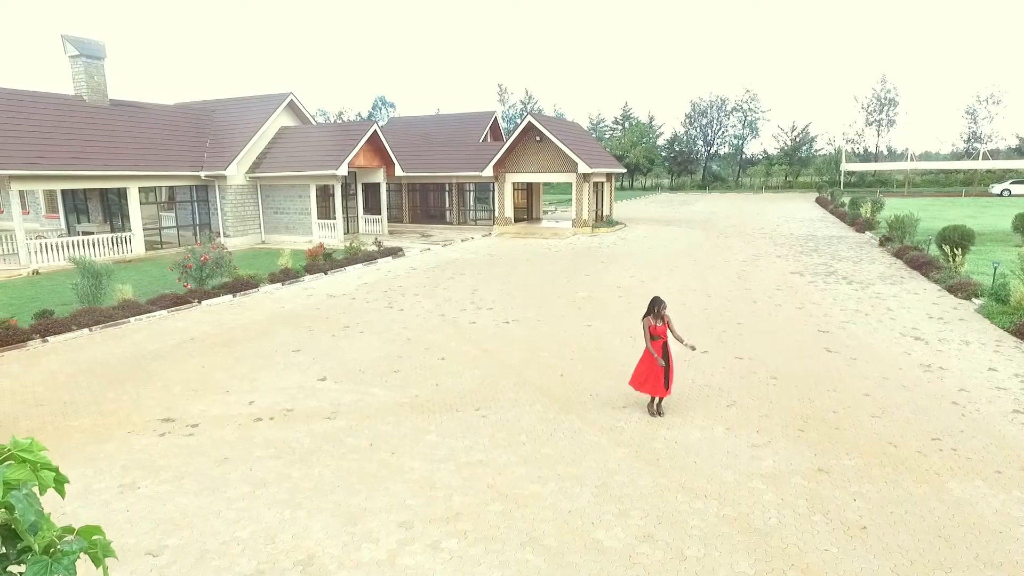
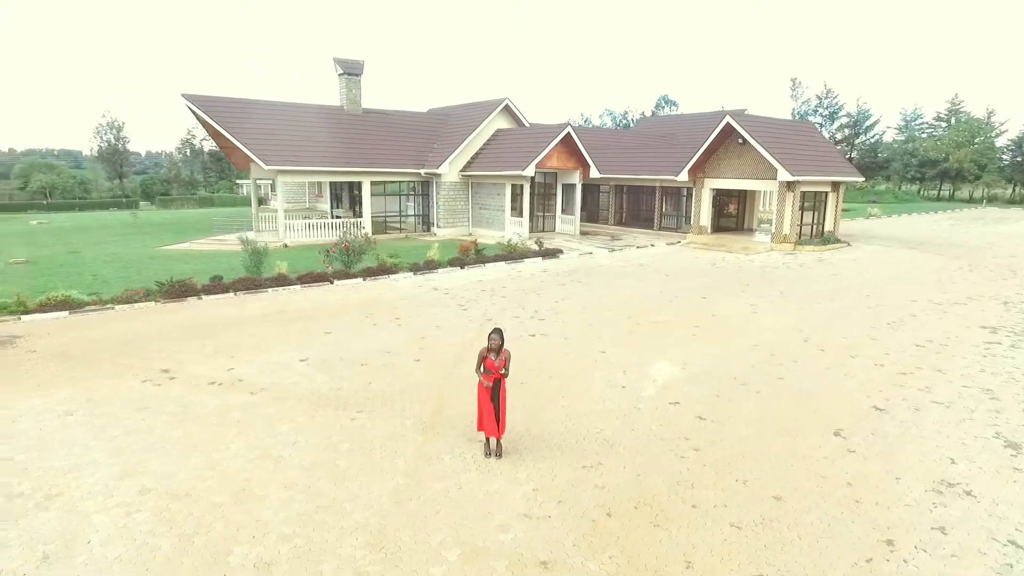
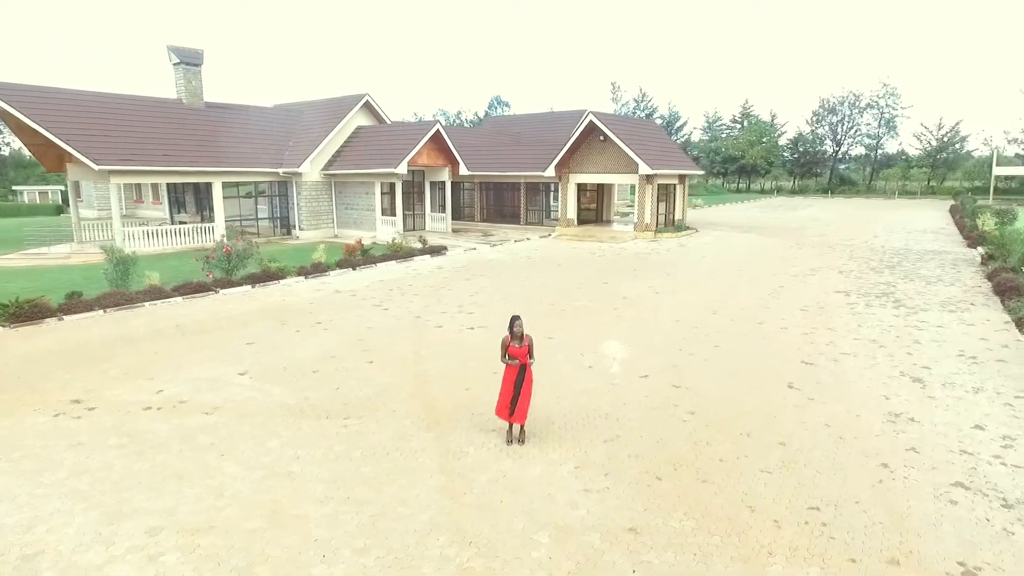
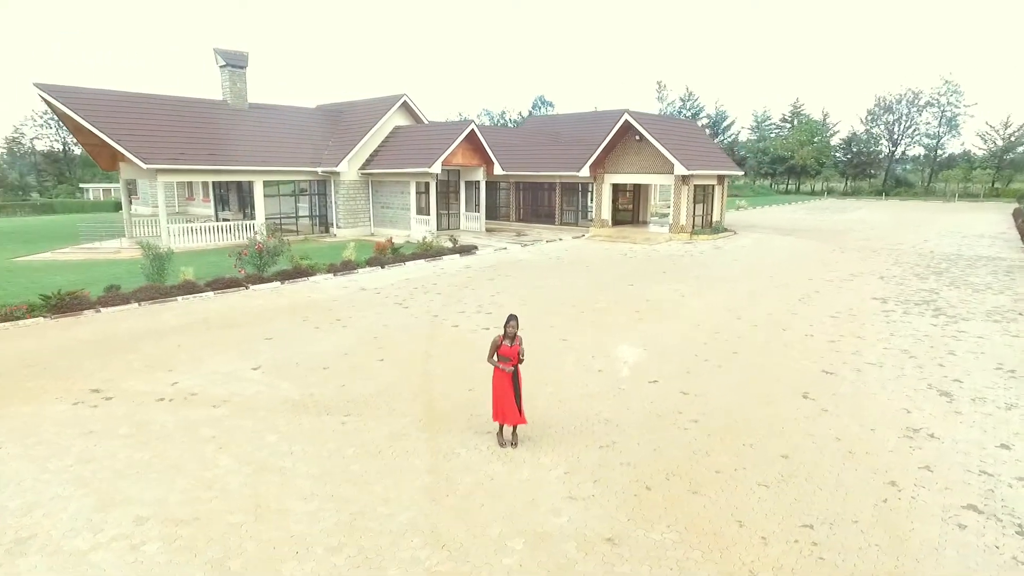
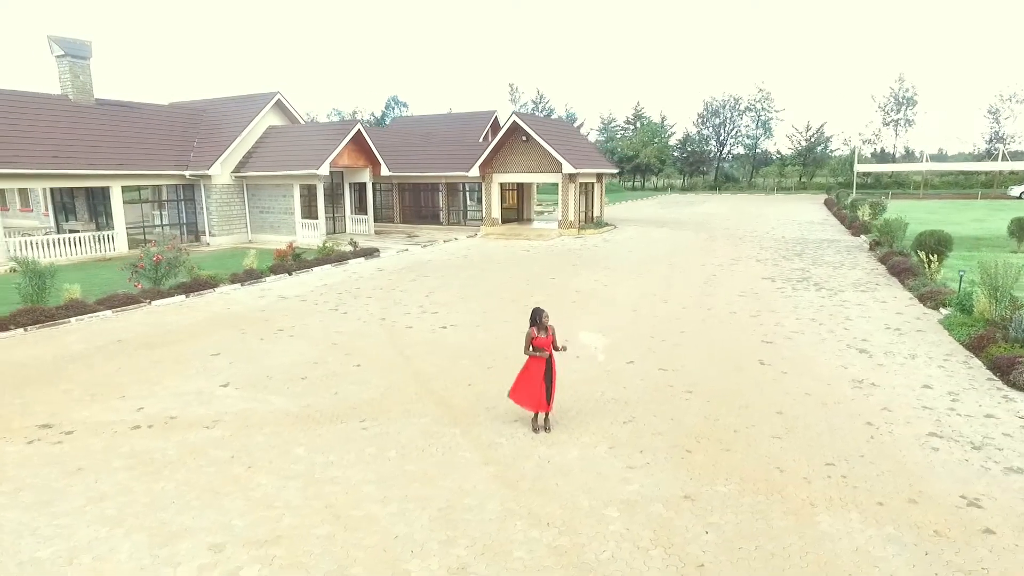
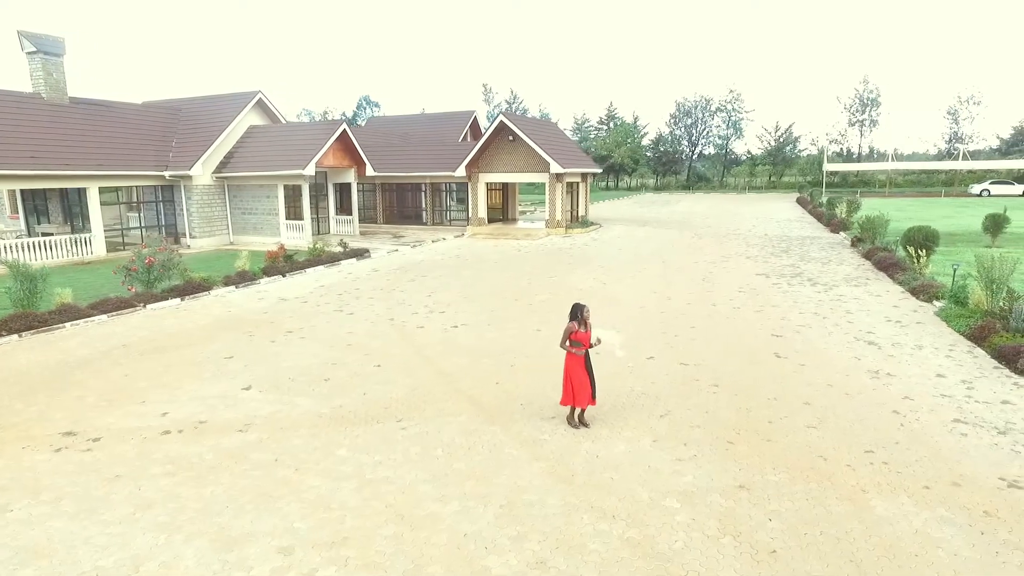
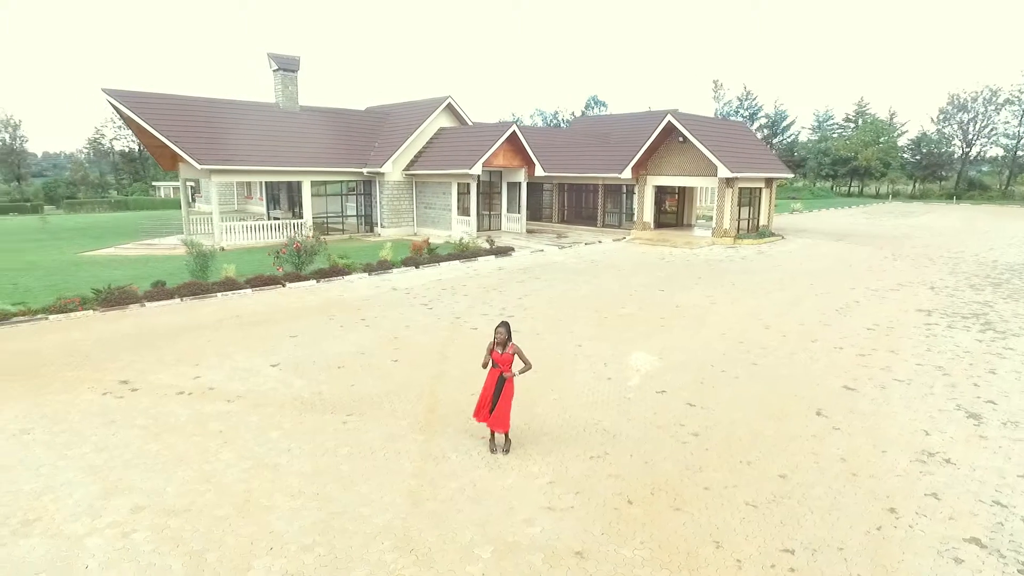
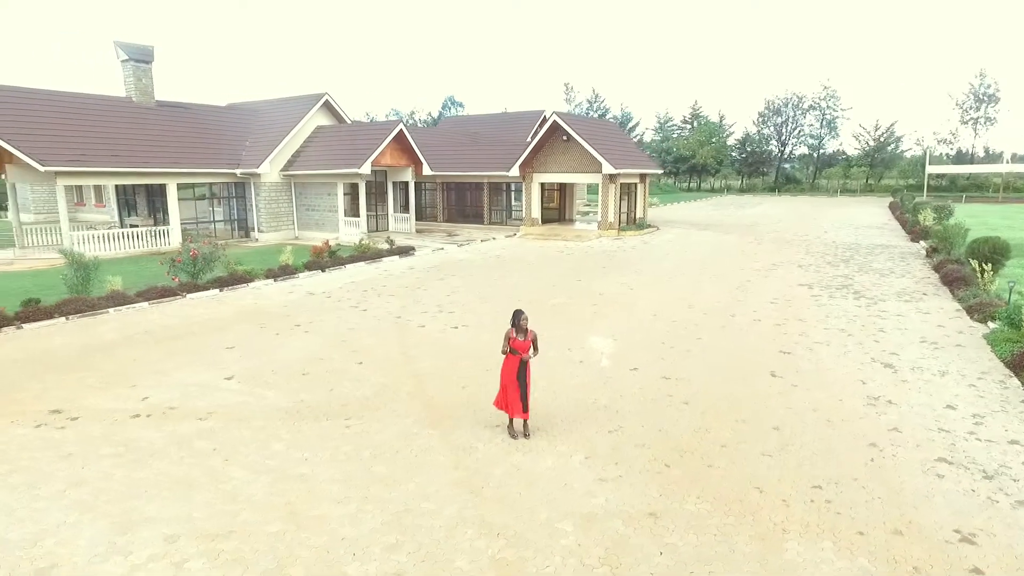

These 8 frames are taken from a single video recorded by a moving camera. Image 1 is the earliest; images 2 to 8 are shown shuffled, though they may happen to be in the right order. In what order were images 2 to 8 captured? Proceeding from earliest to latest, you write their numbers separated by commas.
6, 5, 8, 3, 4, 7, 2
